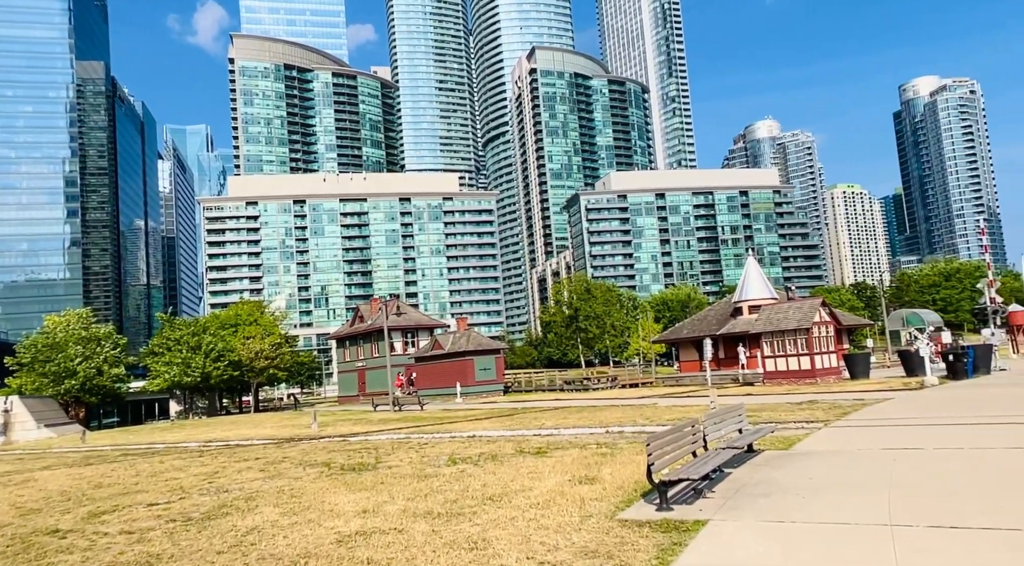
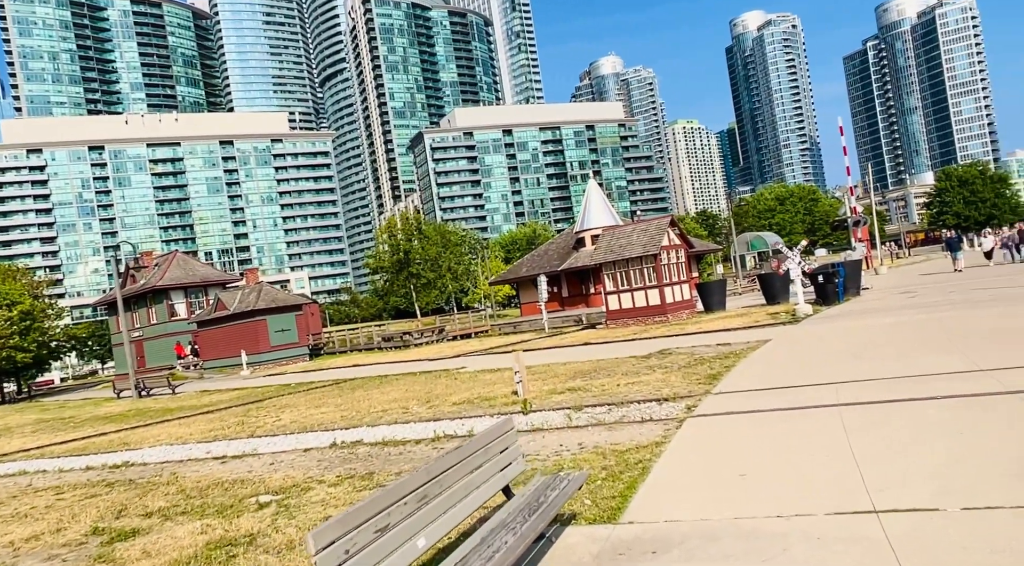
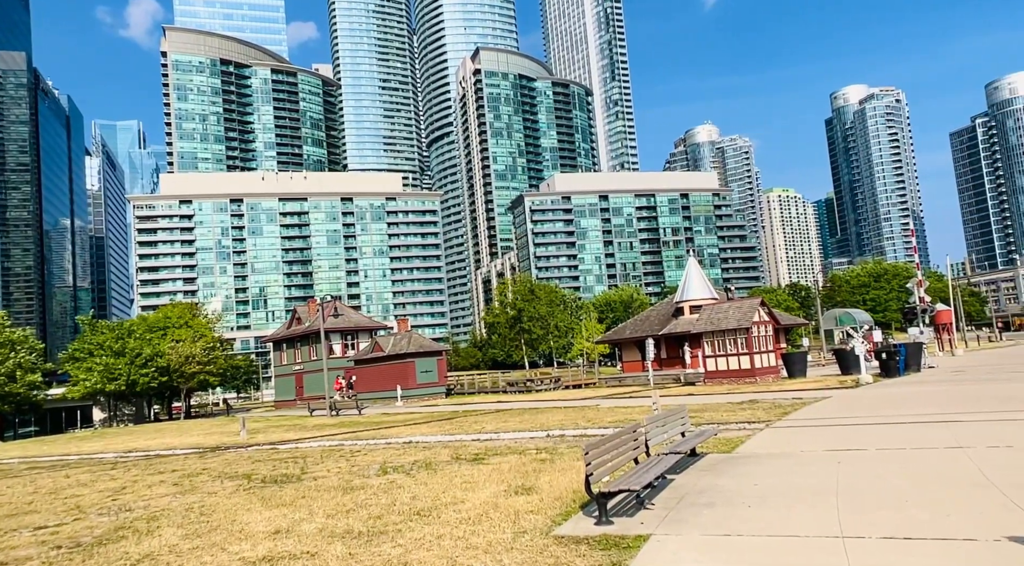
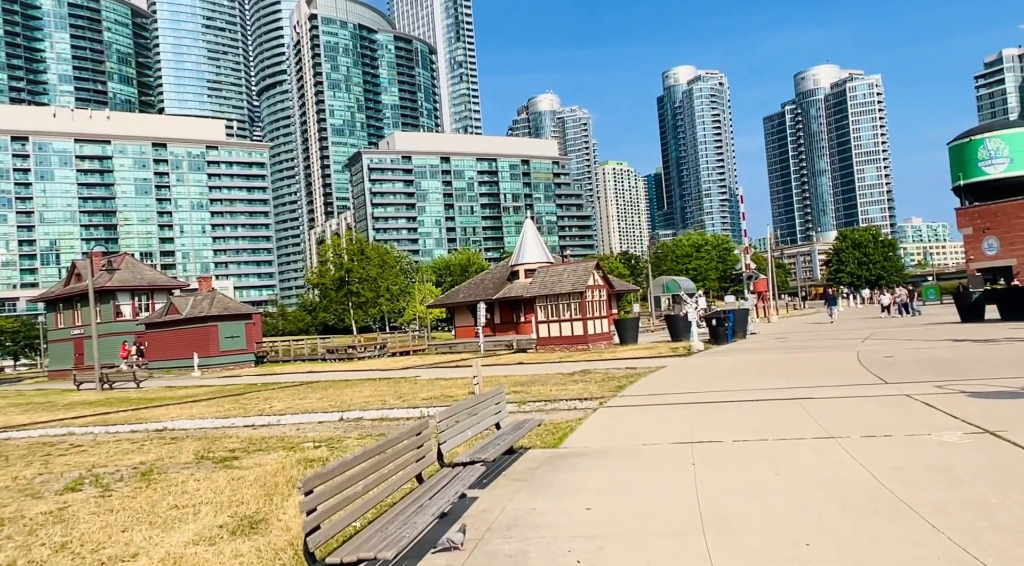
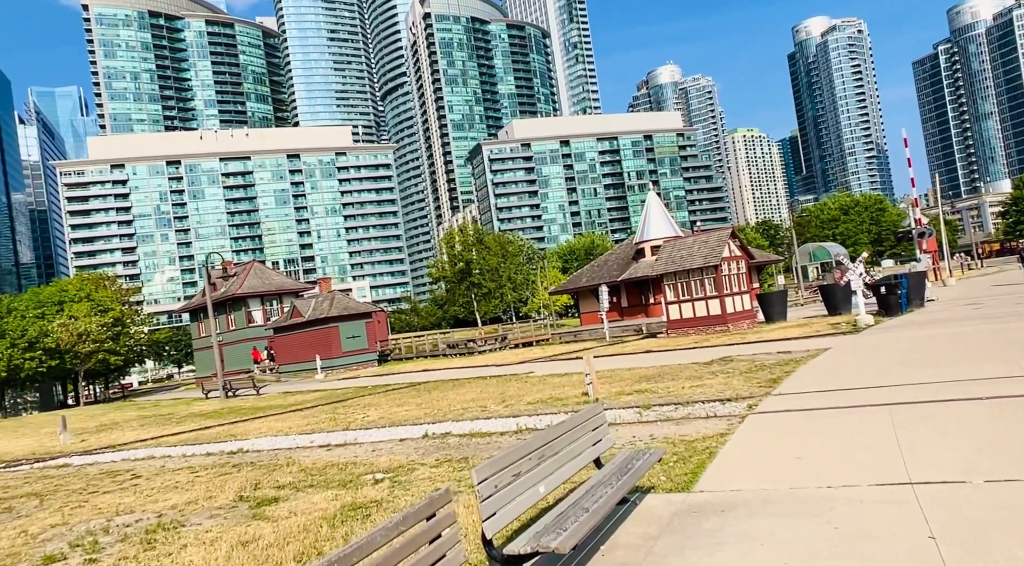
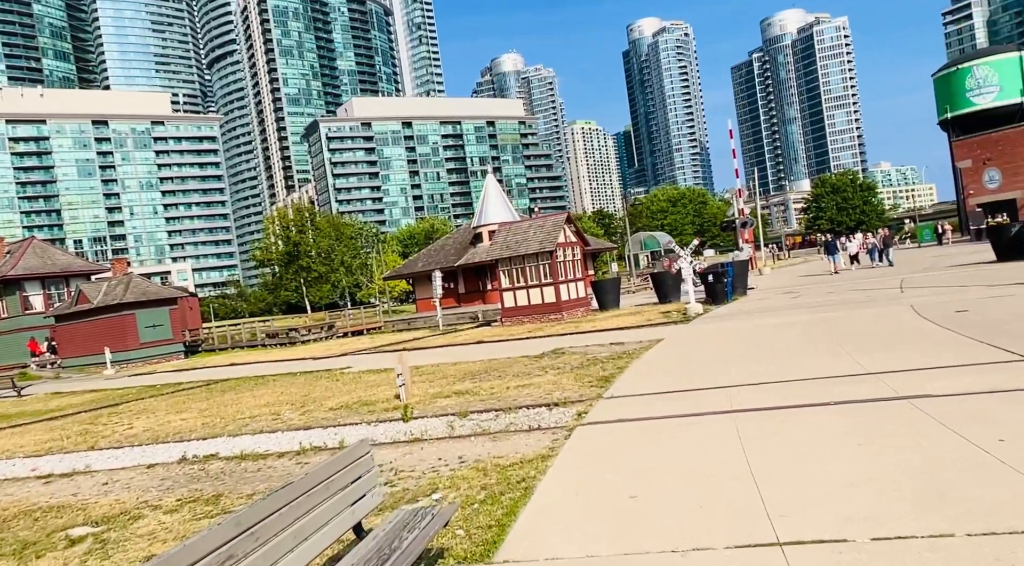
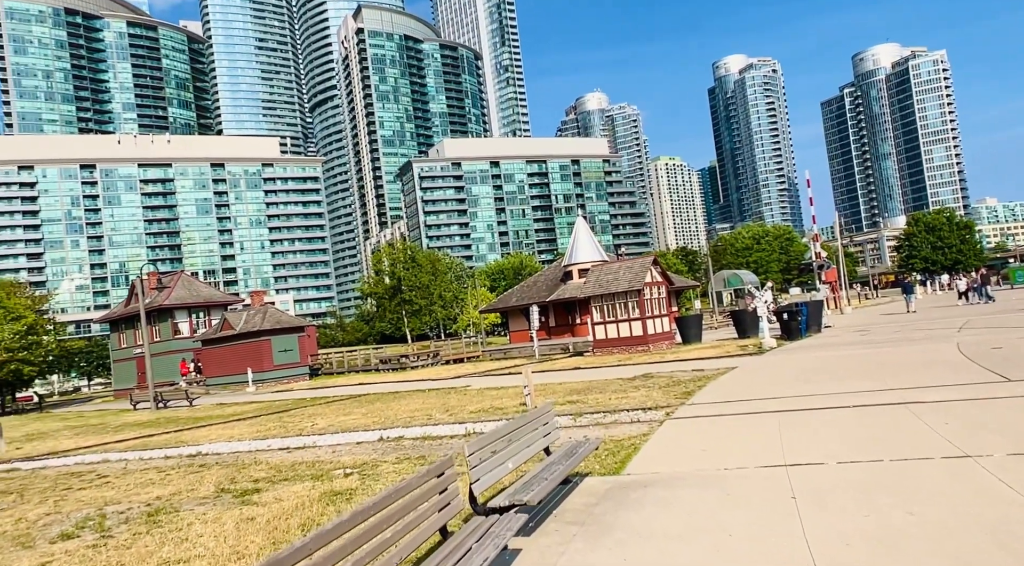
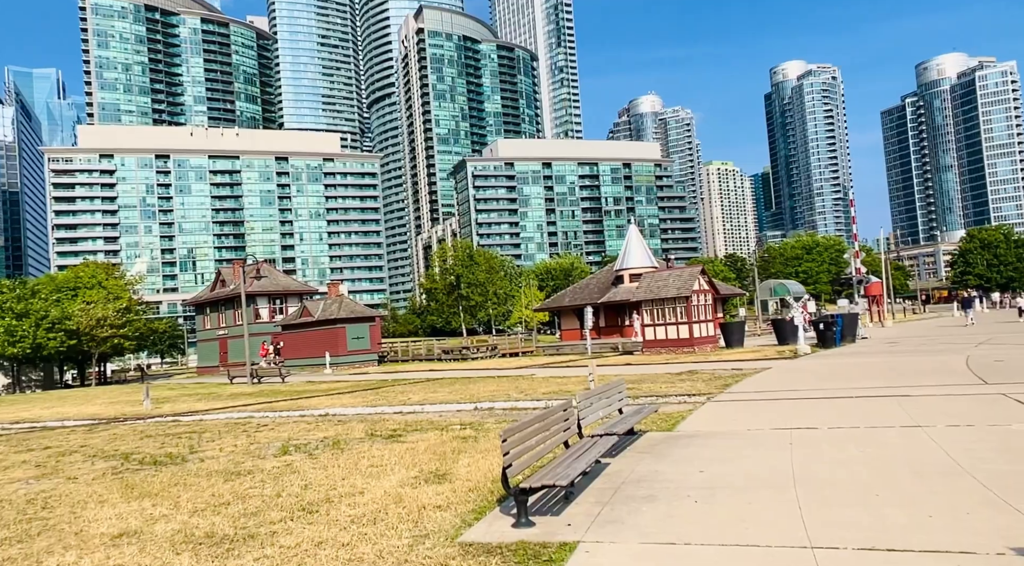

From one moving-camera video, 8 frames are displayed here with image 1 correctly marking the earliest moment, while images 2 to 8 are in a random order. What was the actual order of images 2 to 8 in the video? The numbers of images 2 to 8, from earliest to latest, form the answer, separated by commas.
3, 8, 4, 7, 5, 2, 6
